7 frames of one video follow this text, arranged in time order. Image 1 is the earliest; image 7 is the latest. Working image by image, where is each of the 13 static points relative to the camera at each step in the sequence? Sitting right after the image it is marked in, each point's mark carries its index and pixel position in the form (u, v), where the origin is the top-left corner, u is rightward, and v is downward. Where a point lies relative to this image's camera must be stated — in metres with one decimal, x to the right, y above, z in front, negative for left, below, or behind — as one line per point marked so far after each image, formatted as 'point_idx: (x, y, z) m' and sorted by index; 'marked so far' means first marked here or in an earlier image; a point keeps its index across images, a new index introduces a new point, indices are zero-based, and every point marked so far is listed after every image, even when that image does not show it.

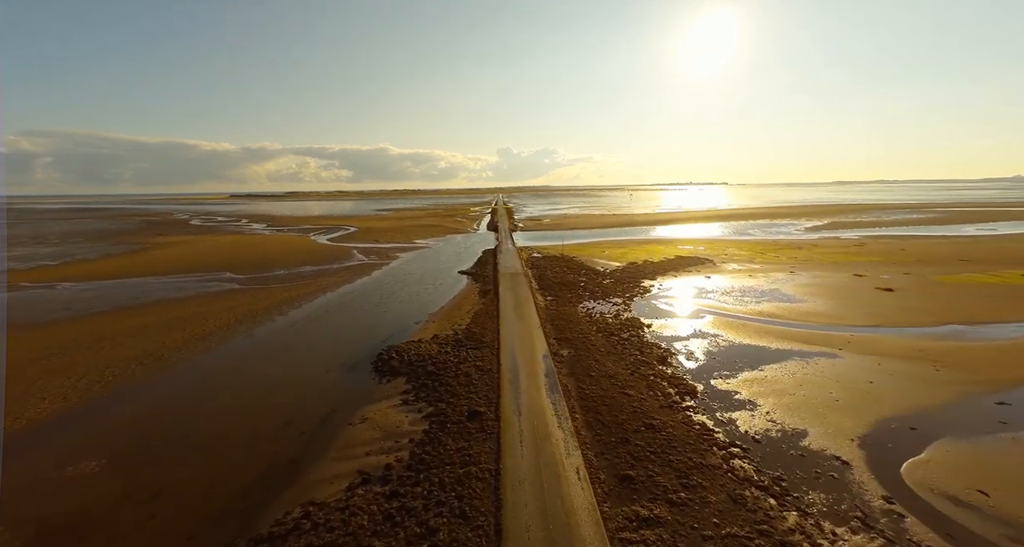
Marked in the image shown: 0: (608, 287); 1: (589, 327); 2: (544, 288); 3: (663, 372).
0: (+4.3, -0.6, +17.3) m
1: (+2.4, -1.7, +12.2) m
2: (+1.5, -0.7, +17.2) m
3: (+3.6, -2.4, +9.2) m
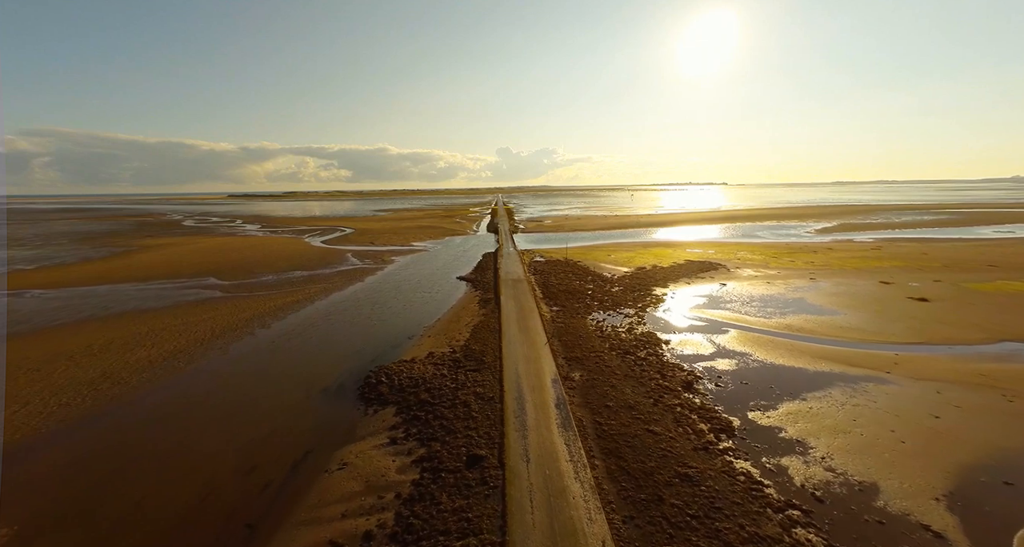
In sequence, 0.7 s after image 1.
0: (+4.4, -0.9, +16.1) m
1: (+2.5, -2.1, +11.1) m
2: (+1.6, -1.0, +16.0) m
3: (+3.7, -2.7, +8.0) m
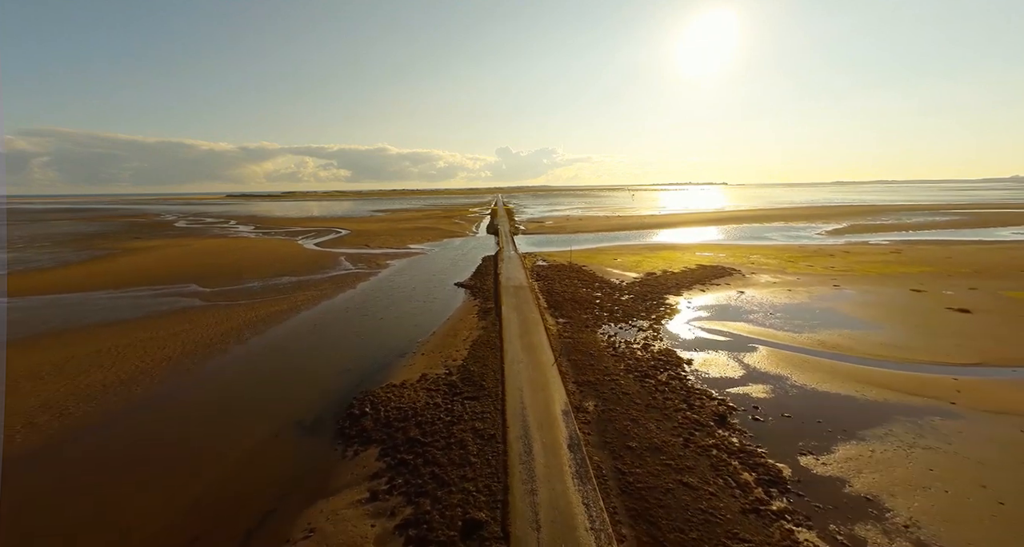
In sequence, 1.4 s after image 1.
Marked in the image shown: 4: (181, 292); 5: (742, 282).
0: (+4.5, -1.2, +14.9) m
1: (+2.6, -2.3, +9.8) m
2: (+1.6, -1.3, +14.7) m
3: (+3.8, -3.0, +6.8) m
4: (-15.4, -0.9, +17.9) m
5: (+10.7, -0.4, +17.9) m
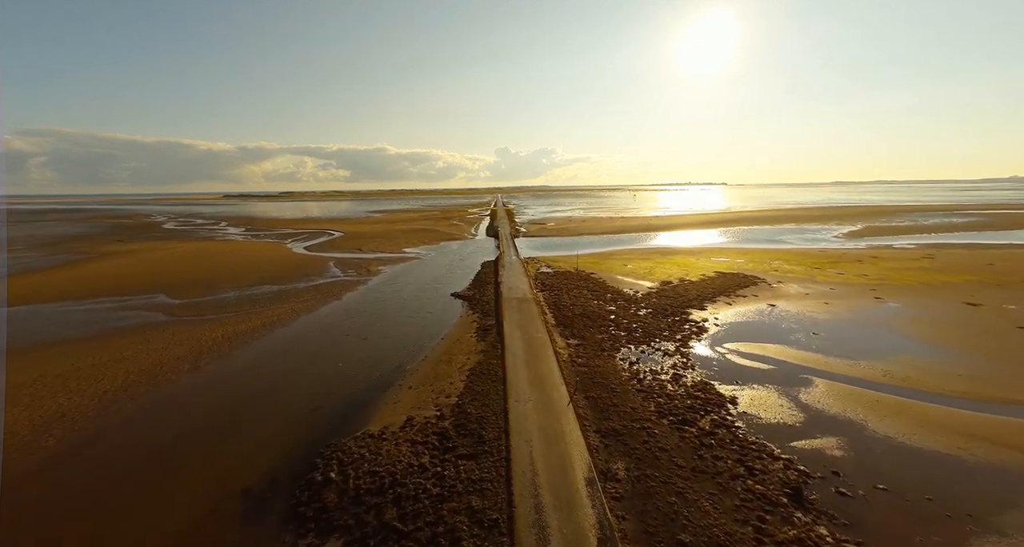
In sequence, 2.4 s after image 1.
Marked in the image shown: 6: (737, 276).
0: (+4.6, -1.6, +13.1) m
1: (+2.7, -2.8, +8.0) m
2: (+1.7, -1.7, +12.9) m
3: (+3.9, -3.4, +5.0) m
4: (-15.3, -1.3, +16.1) m
5: (+10.8, -0.8, +16.1) m
6: (+10.9, -0.1, +18.7) m
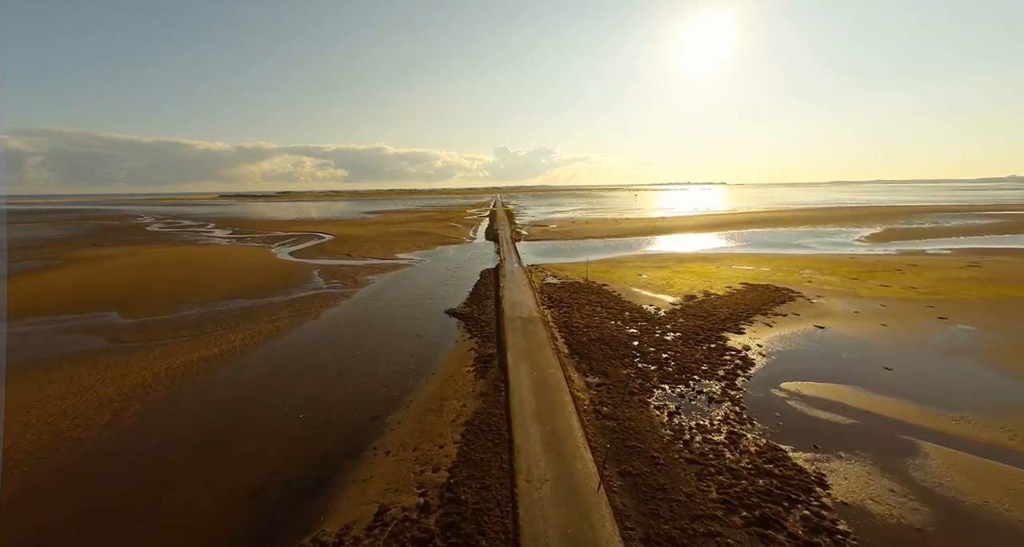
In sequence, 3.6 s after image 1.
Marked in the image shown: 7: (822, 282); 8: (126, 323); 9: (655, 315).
0: (+4.7, -2.2, +10.9) m
1: (+2.9, -3.3, +5.9) m
2: (+1.9, -2.3, +10.8) m
3: (+4.1, -3.9, +2.9) m
4: (-15.2, -1.8, +13.9) m
5: (+10.9, -1.4, +14.0) m
6: (+11.1, -0.7, +16.6) m
7: (+14.4, -0.3, +17.9) m
8: (-14.1, -1.8, +14.1) m
9: (+5.1, -1.5, +13.9) m
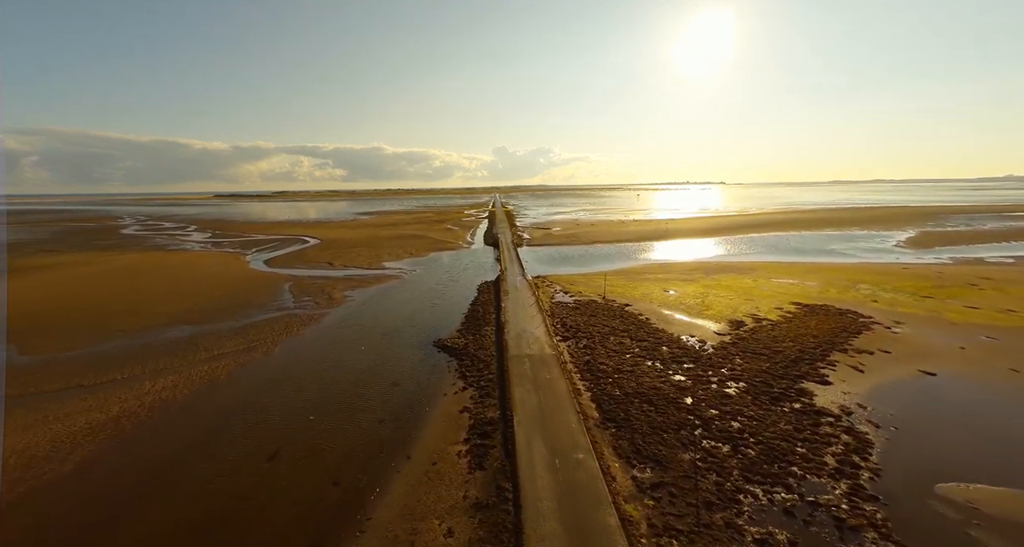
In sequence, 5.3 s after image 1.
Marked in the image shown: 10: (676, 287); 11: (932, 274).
0: (+4.9, -2.9, +7.8) m
1: (+3.1, -4.0, +2.8) m
2: (+2.1, -3.0, +7.7) m
3: (+4.3, -4.6, -0.2) m
4: (-15.0, -2.6, +10.7) m
5: (+11.1, -2.1, +10.9) m
6: (+11.2, -1.4, +13.5) m
7: (+14.6, -1.0, +14.9) m
8: (-14.0, -2.5, +11.0) m
9: (+5.3, -2.2, +10.8) m
10: (+7.5, -0.6, +17.6) m
11: (+20.5, 0.0, +18.6) m
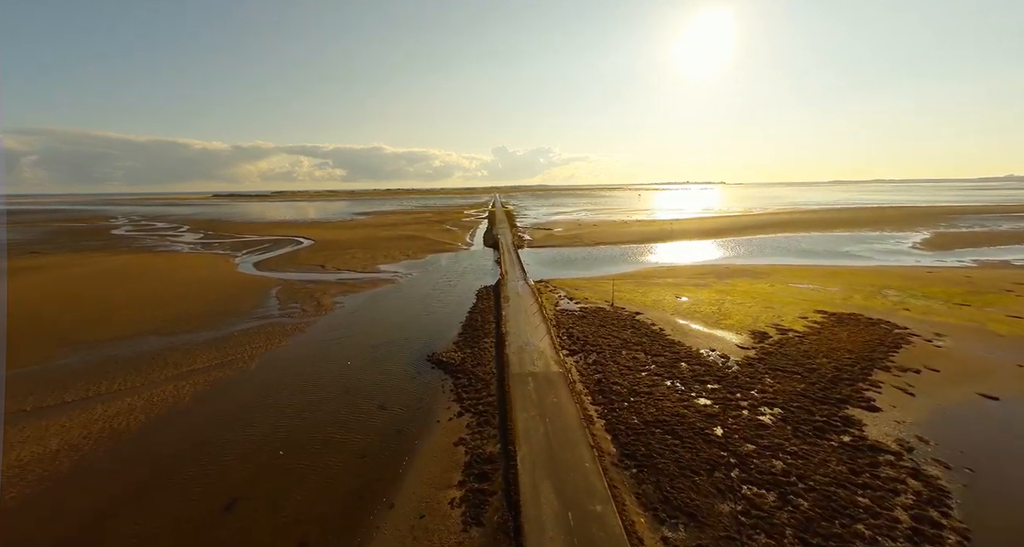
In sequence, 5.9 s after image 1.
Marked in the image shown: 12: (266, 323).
0: (+4.9, -3.1, +6.7) m
1: (+3.2, -4.2, +1.6) m
2: (+2.1, -3.2, +6.5) m
3: (+4.3, -4.8, -1.4) m
4: (-14.9, -2.8, +9.6) m
5: (+11.2, -2.3, +9.7) m
6: (+11.3, -1.6, +12.3) m
7: (+14.6, -1.2, +13.7) m
8: (-13.9, -2.7, +9.8) m
9: (+5.4, -2.4, +9.7) m
10: (+7.6, -0.9, +16.4) m
11: (+20.6, -0.3, +17.5) m
12: (-8.8, -1.8, +14.1) m
